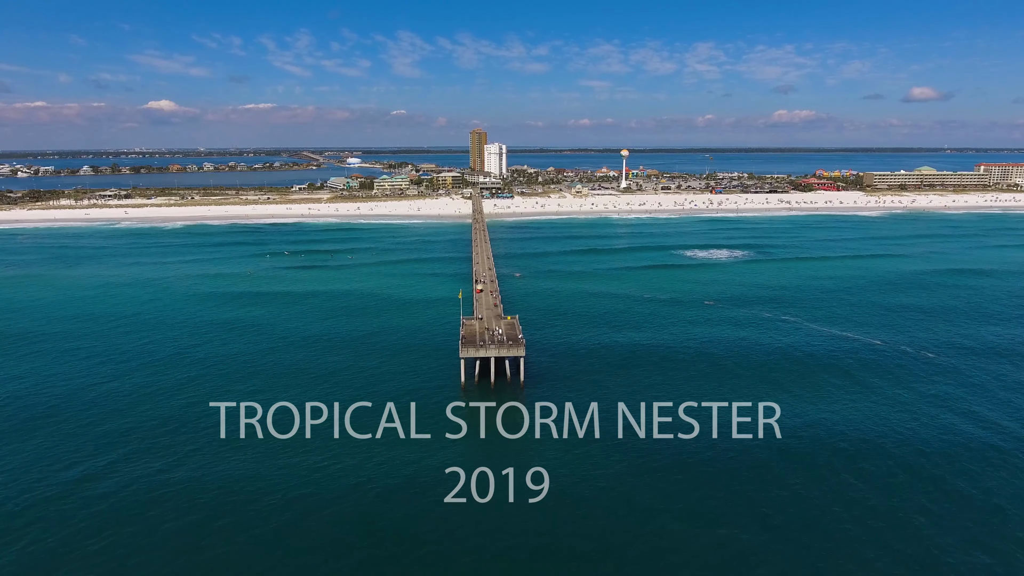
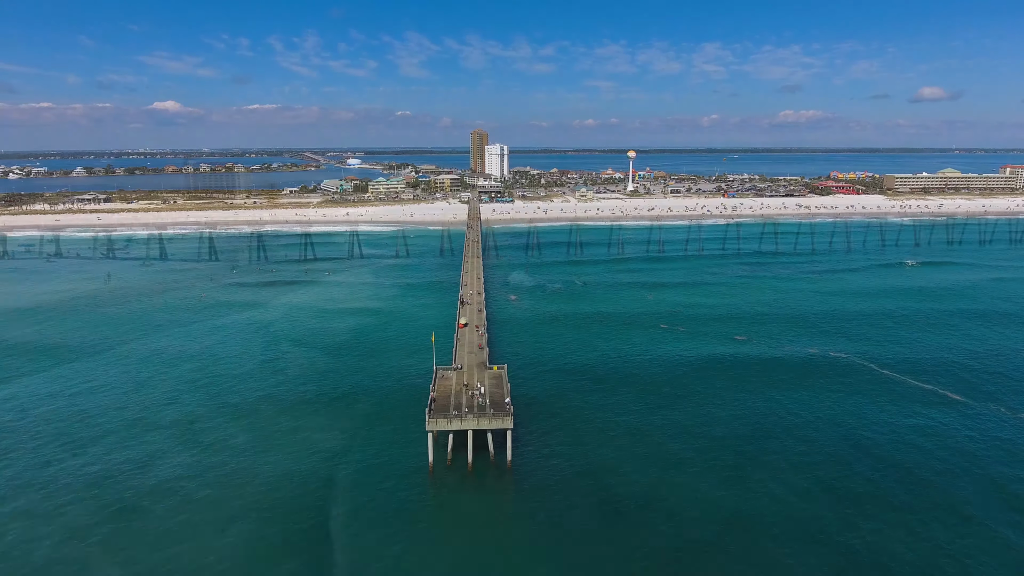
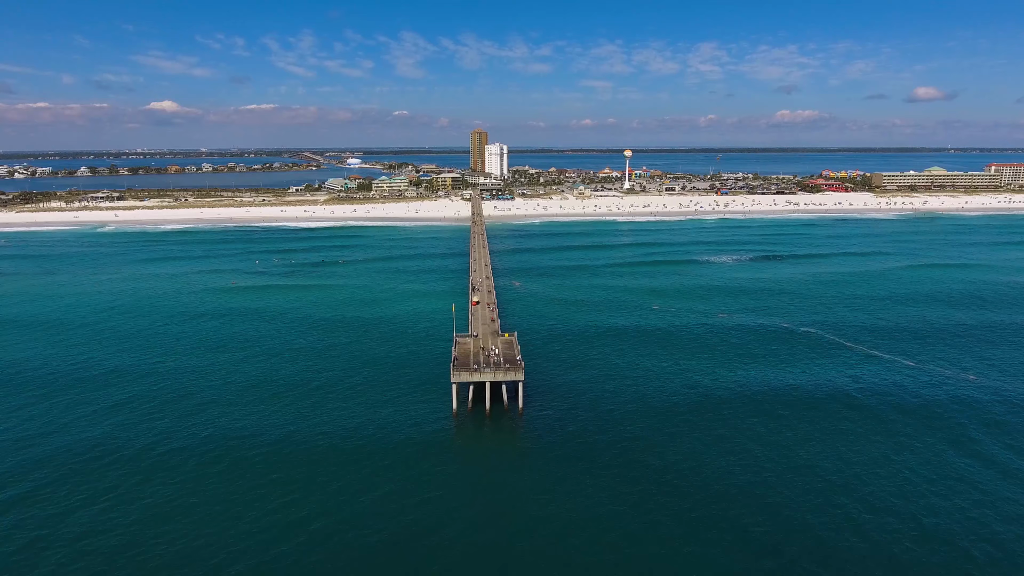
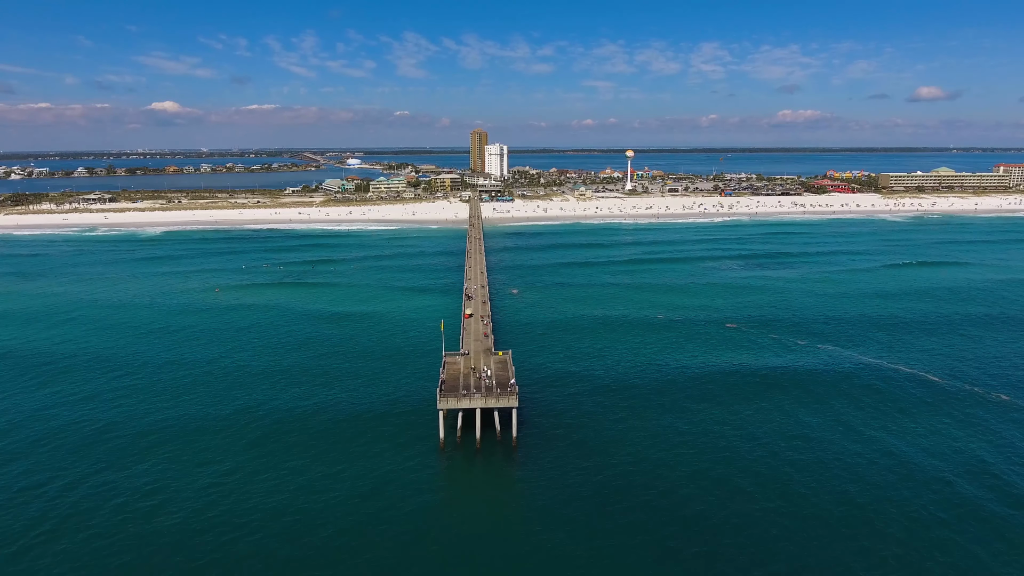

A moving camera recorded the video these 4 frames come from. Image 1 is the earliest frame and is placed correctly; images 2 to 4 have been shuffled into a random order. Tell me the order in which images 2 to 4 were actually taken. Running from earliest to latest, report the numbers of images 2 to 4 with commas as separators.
3, 4, 2
